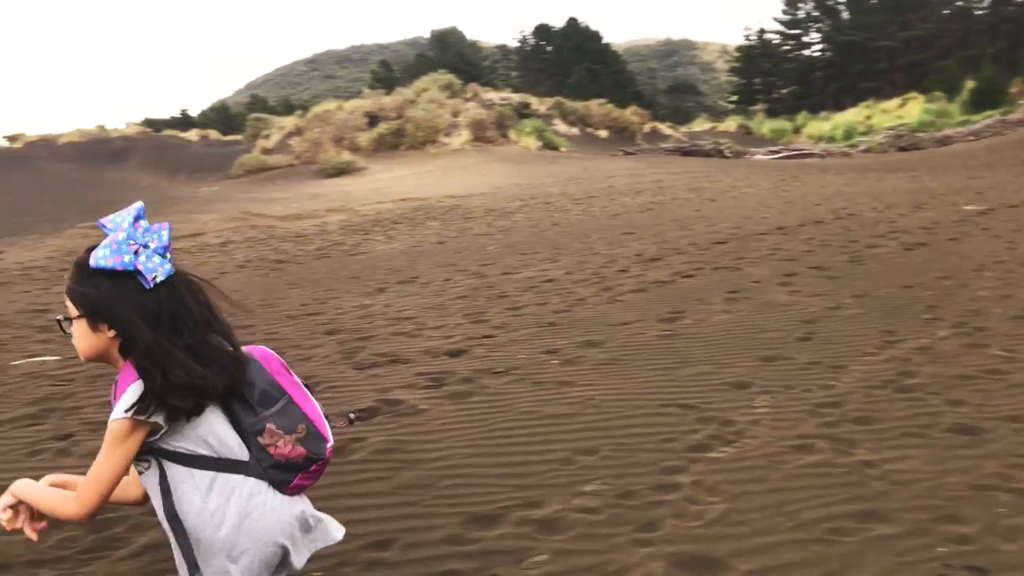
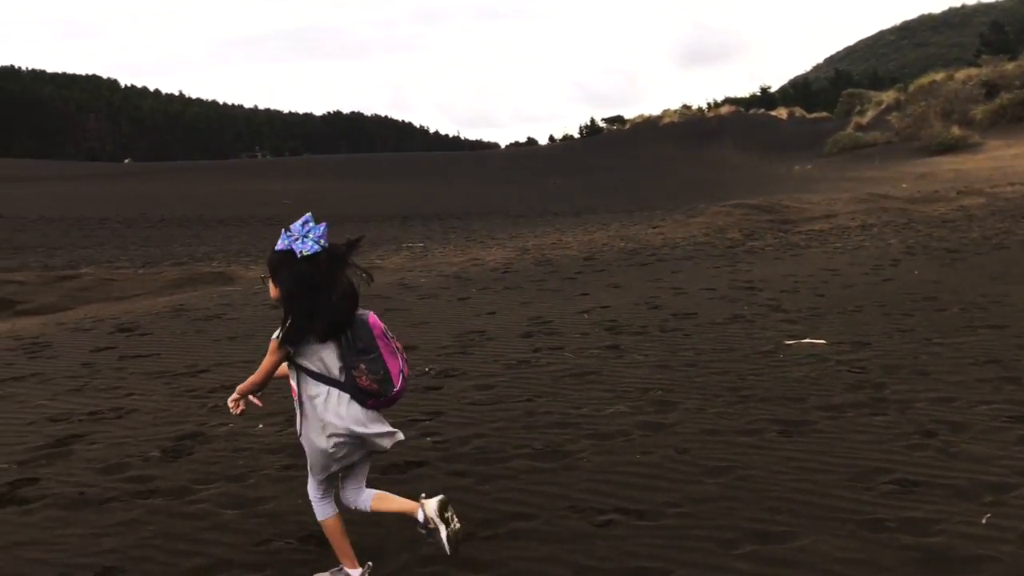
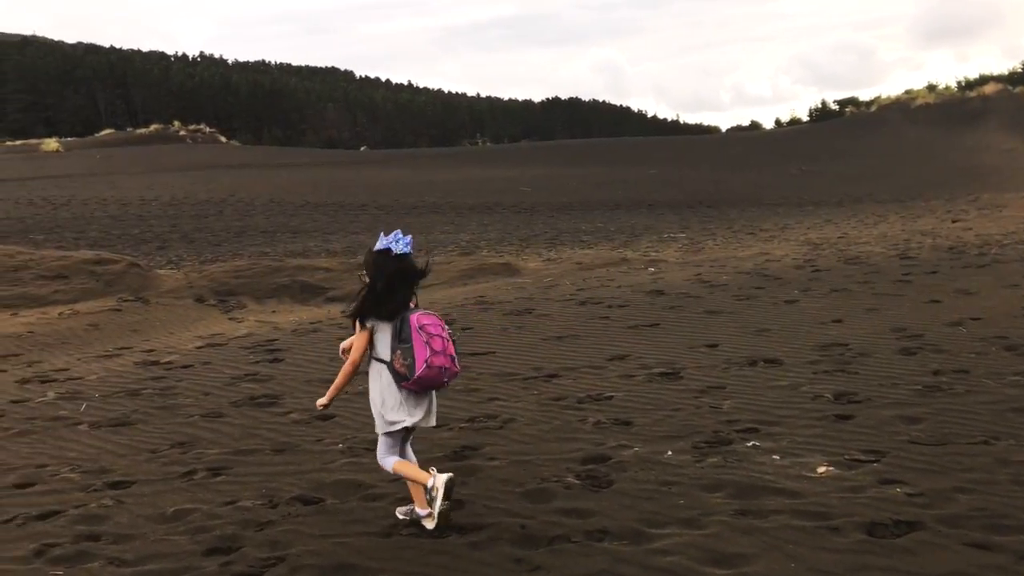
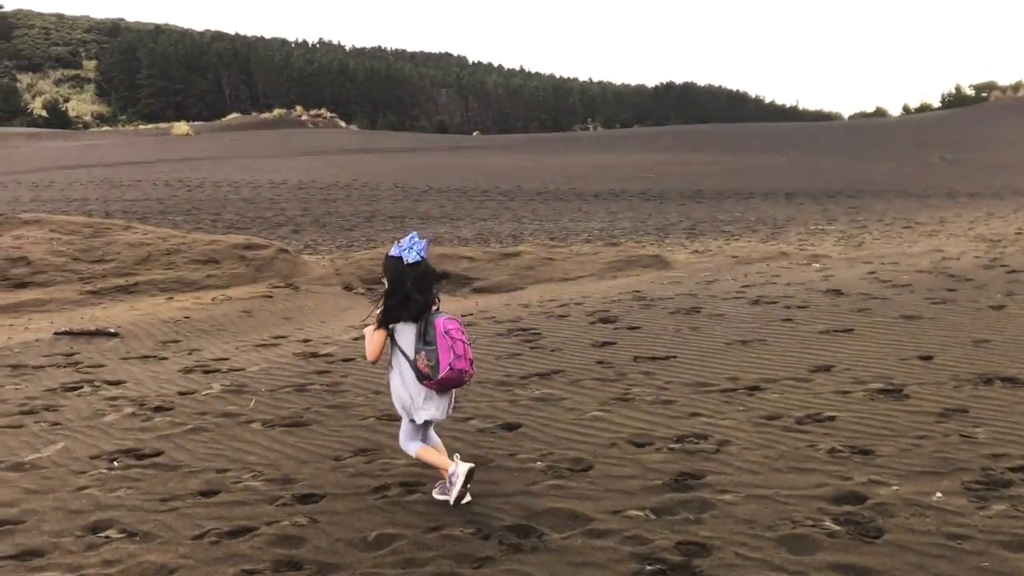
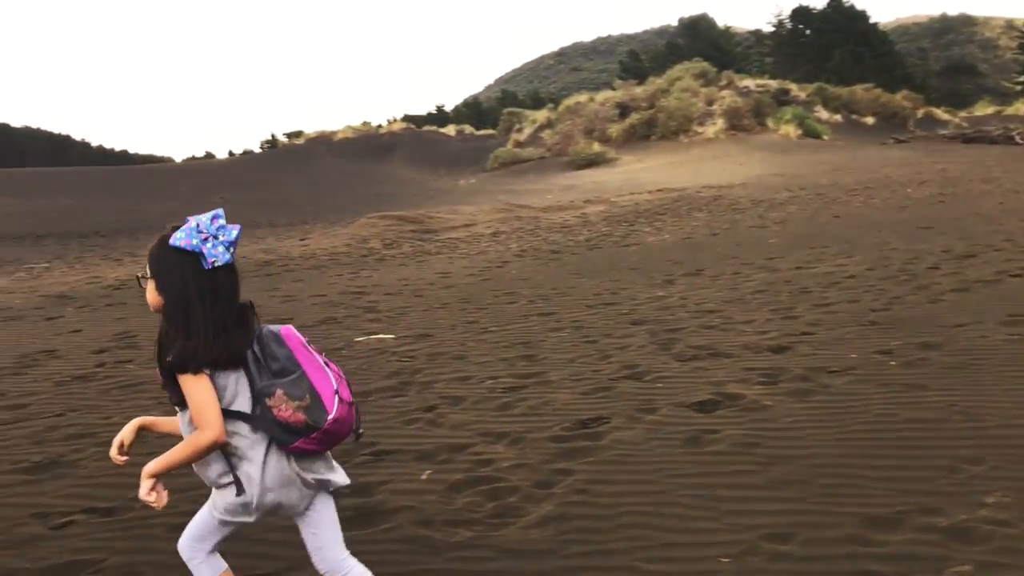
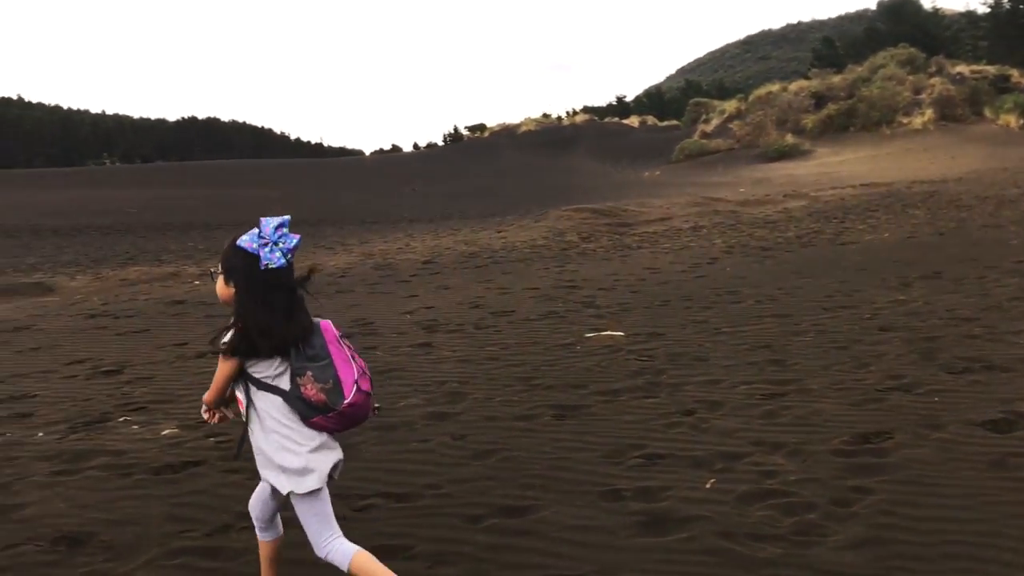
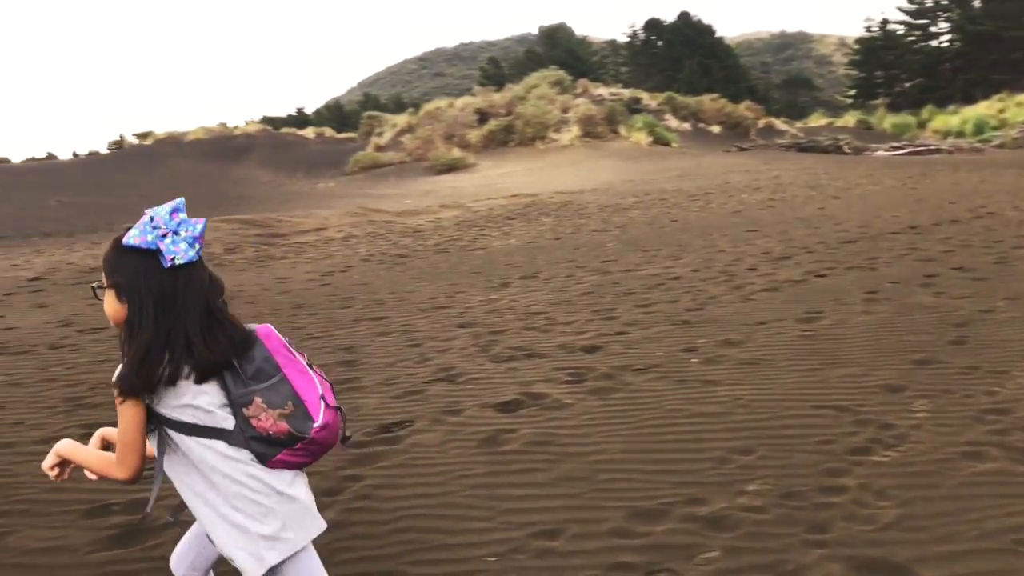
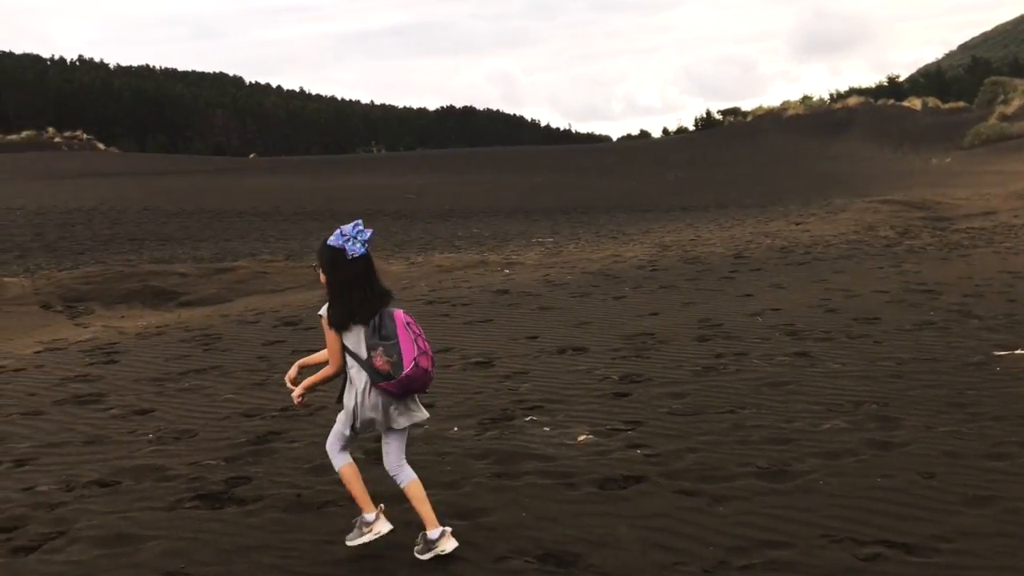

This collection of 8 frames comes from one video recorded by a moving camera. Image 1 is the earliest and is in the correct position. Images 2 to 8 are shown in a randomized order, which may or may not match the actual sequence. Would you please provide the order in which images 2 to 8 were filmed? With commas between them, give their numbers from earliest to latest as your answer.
7, 5, 6, 2, 8, 3, 4
